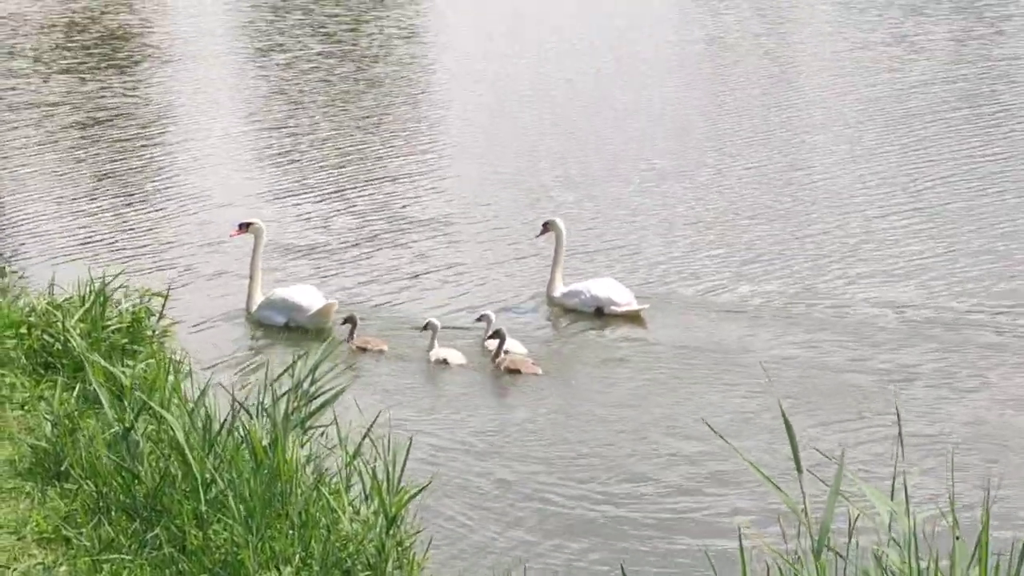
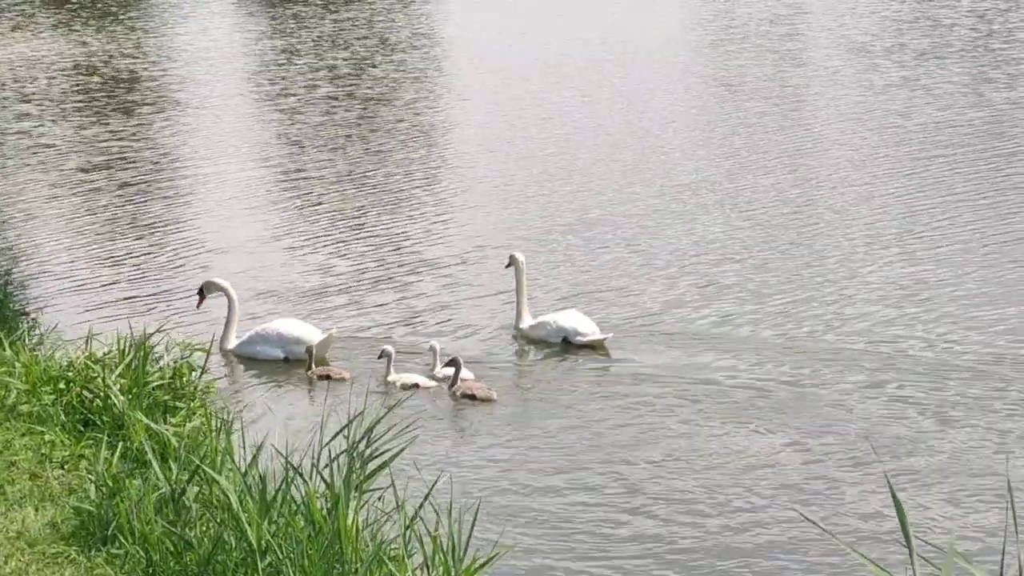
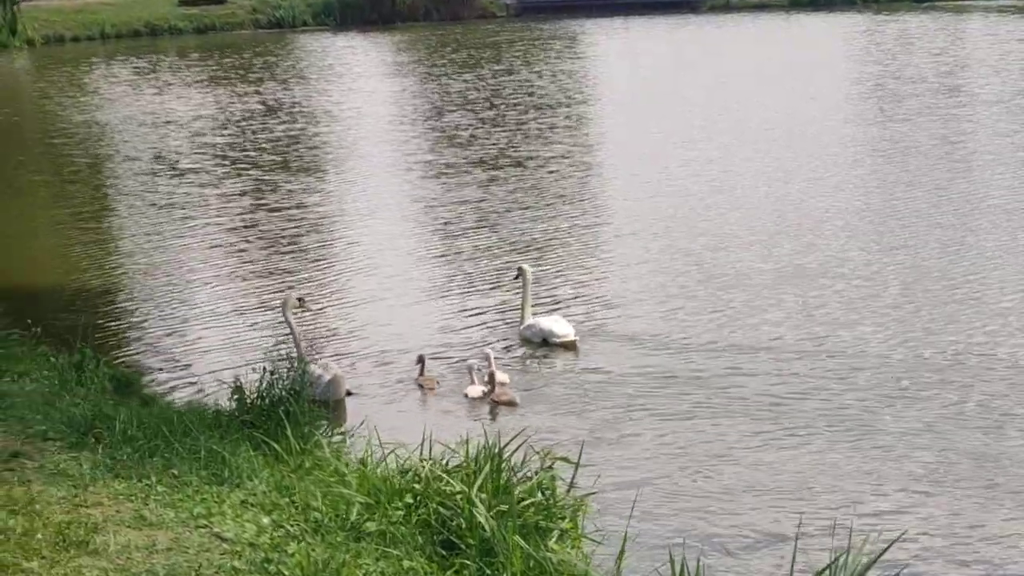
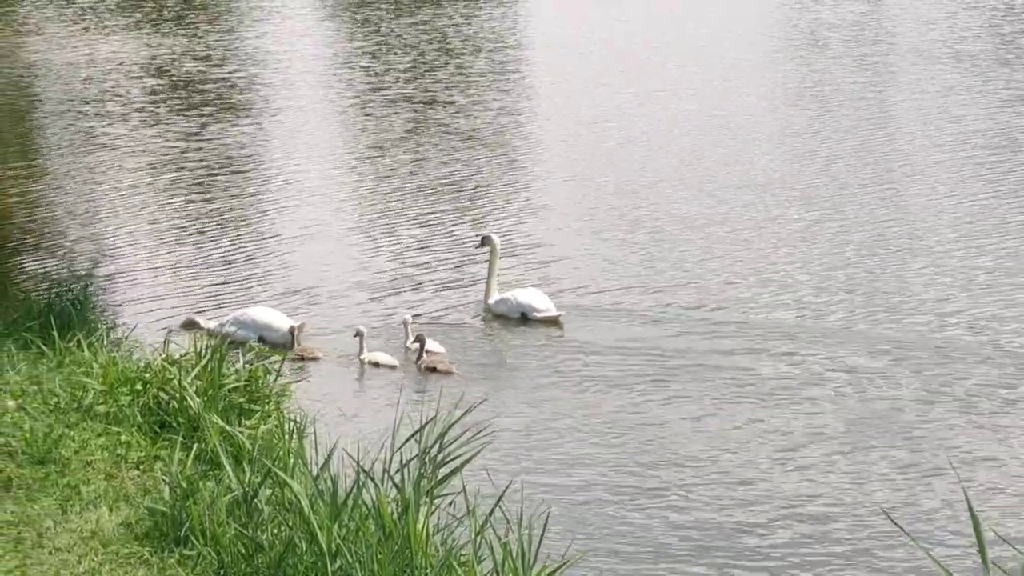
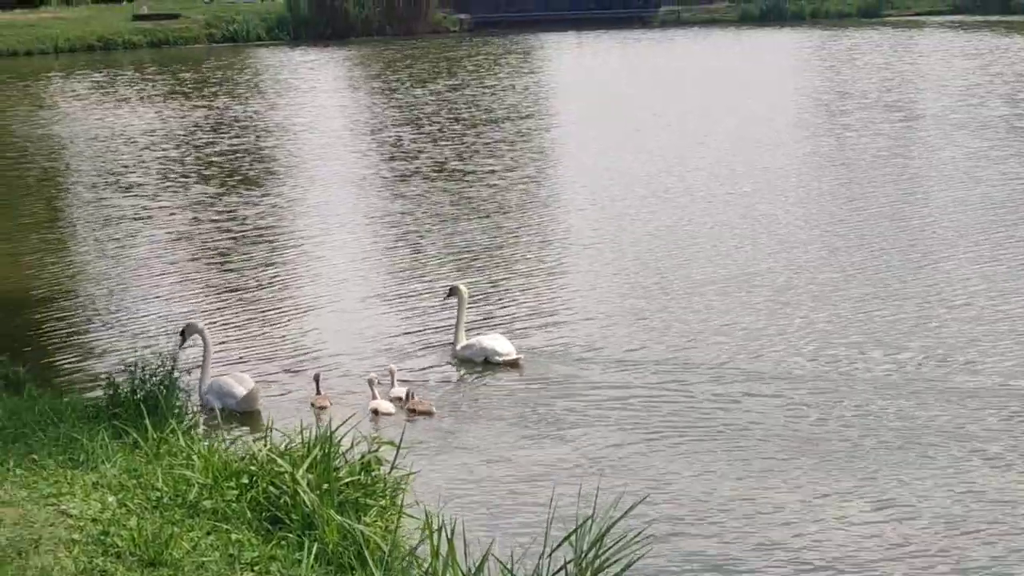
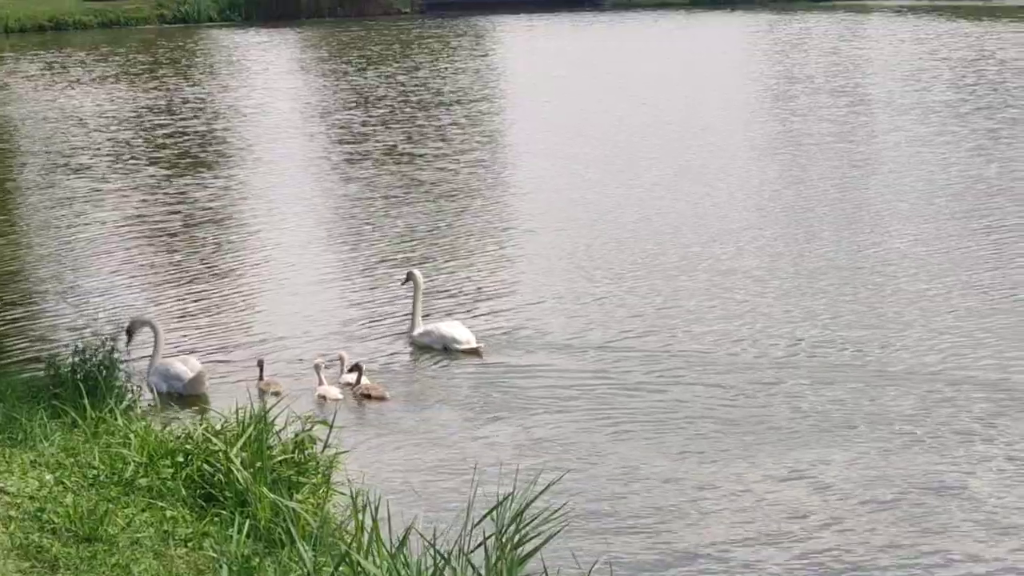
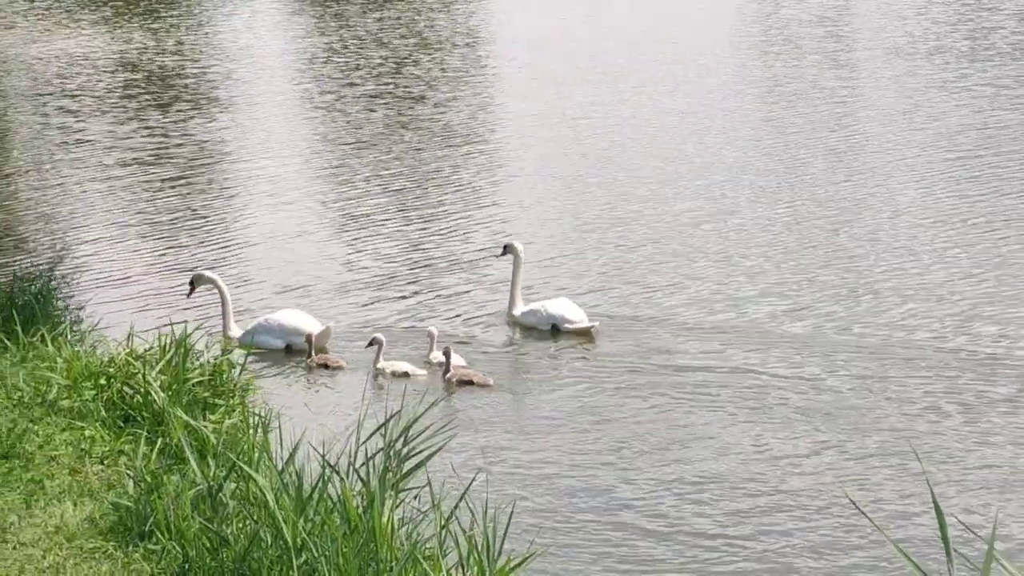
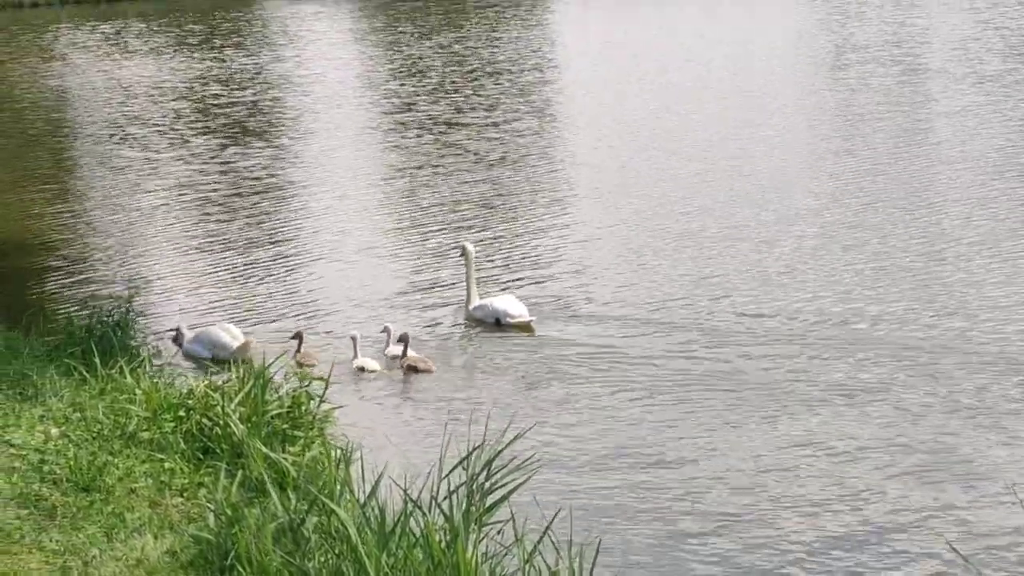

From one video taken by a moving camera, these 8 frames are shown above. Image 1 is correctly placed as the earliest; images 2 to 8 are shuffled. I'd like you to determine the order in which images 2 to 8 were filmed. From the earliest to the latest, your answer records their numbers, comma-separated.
2, 7, 4, 8, 6, 5, 3
